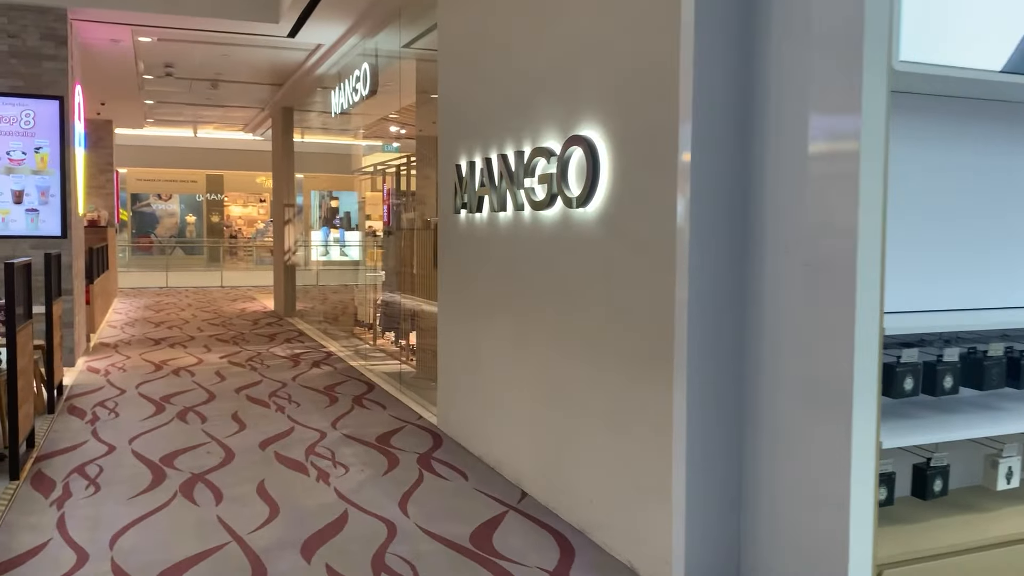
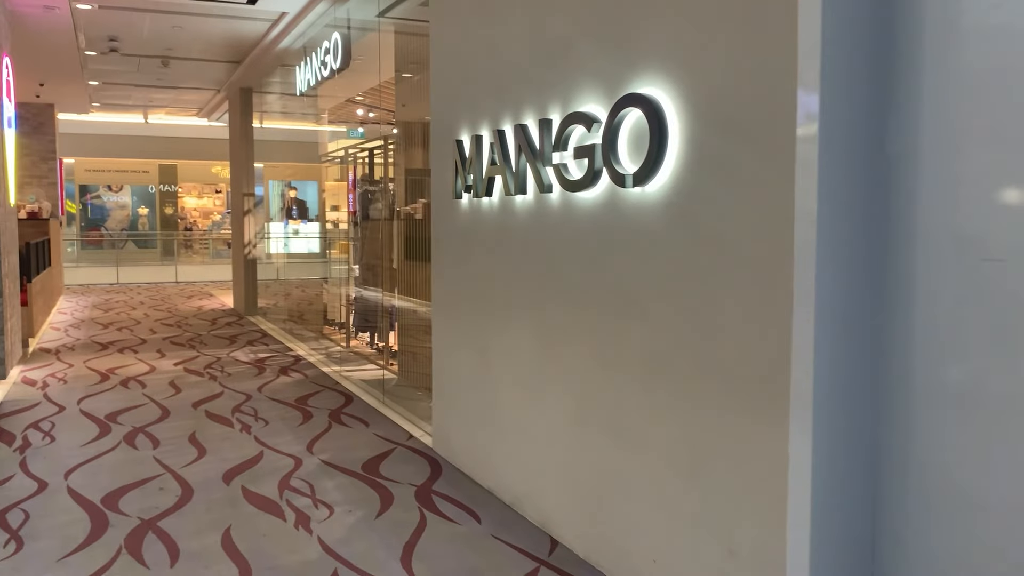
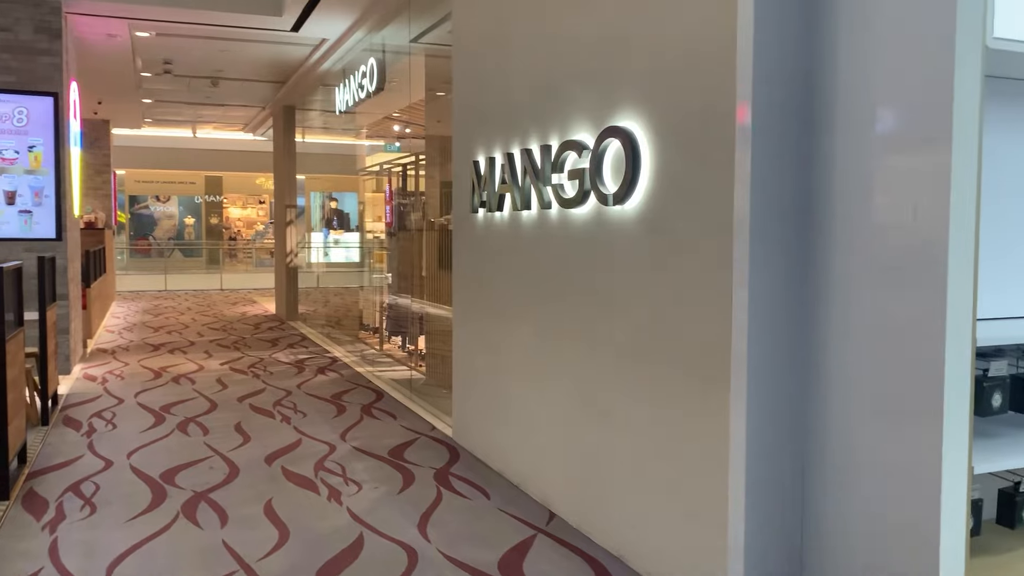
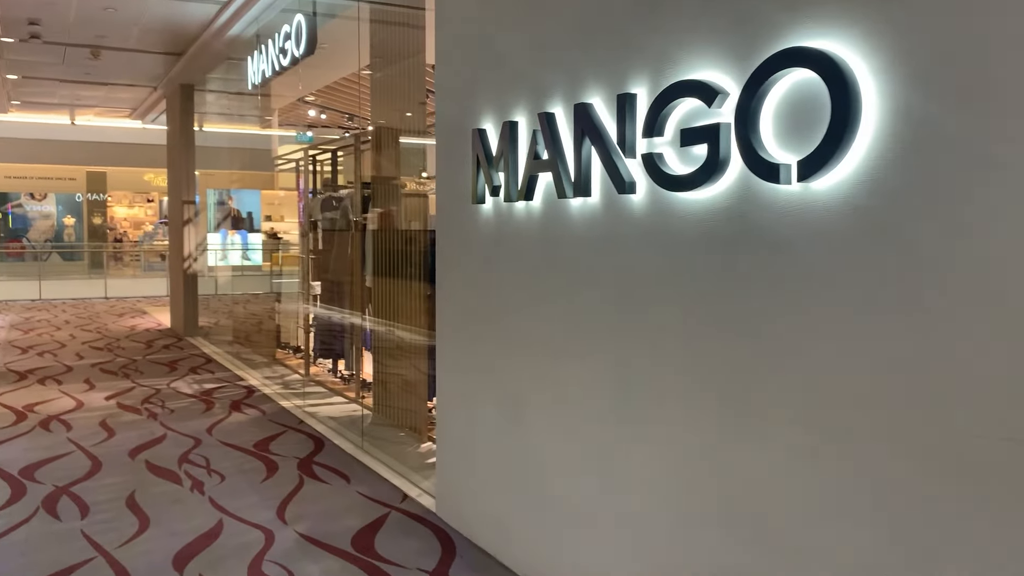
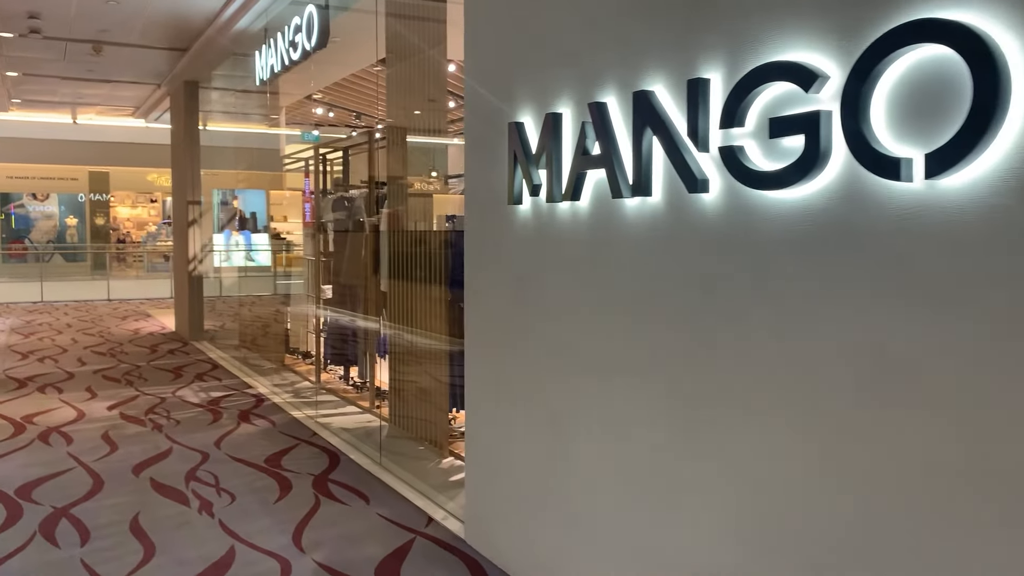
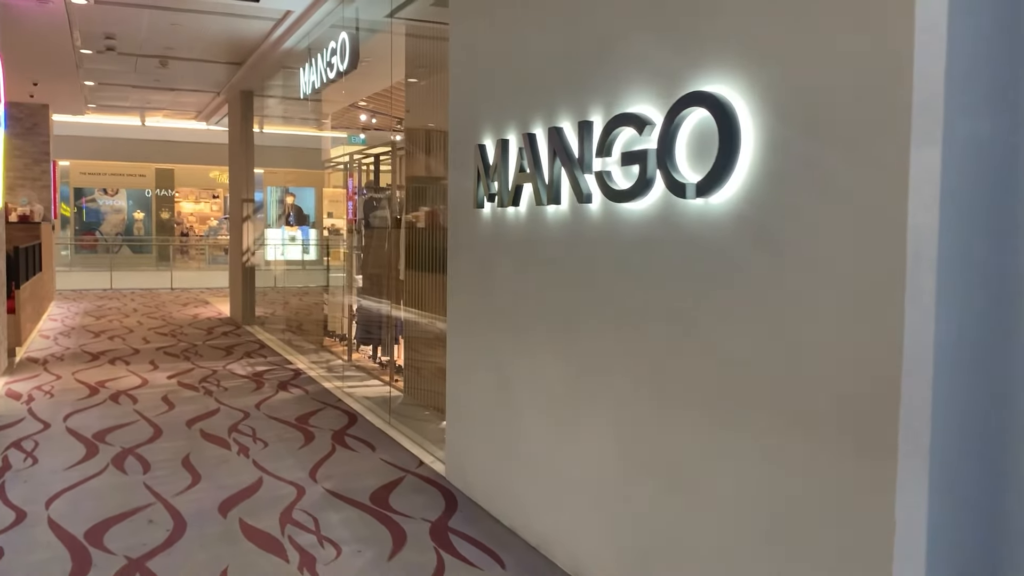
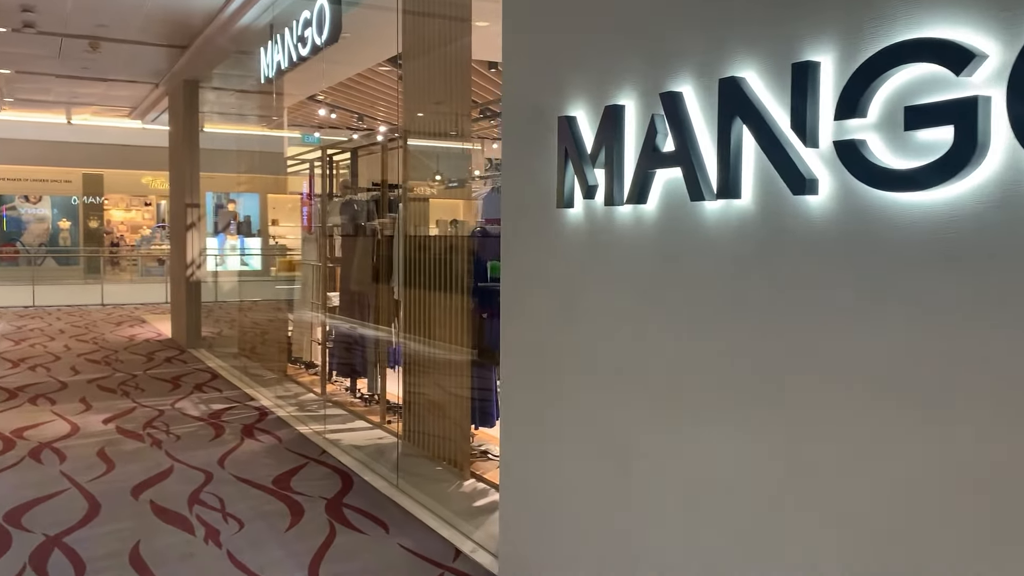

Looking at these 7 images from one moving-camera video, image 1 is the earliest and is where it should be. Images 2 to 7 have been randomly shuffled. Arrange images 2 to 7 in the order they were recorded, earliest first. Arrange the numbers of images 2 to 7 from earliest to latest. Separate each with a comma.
3, 2, 6, 4, 5, 7
